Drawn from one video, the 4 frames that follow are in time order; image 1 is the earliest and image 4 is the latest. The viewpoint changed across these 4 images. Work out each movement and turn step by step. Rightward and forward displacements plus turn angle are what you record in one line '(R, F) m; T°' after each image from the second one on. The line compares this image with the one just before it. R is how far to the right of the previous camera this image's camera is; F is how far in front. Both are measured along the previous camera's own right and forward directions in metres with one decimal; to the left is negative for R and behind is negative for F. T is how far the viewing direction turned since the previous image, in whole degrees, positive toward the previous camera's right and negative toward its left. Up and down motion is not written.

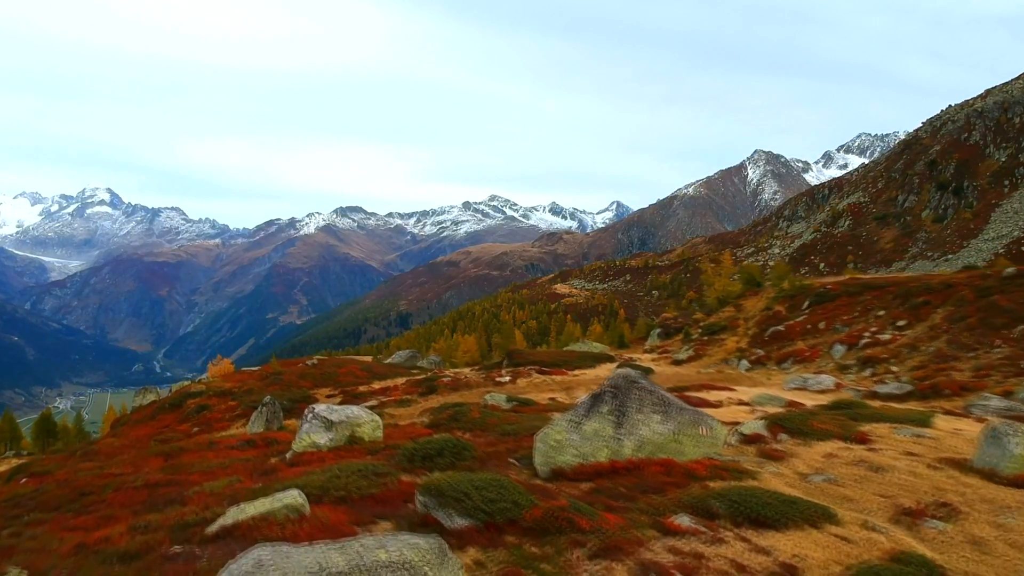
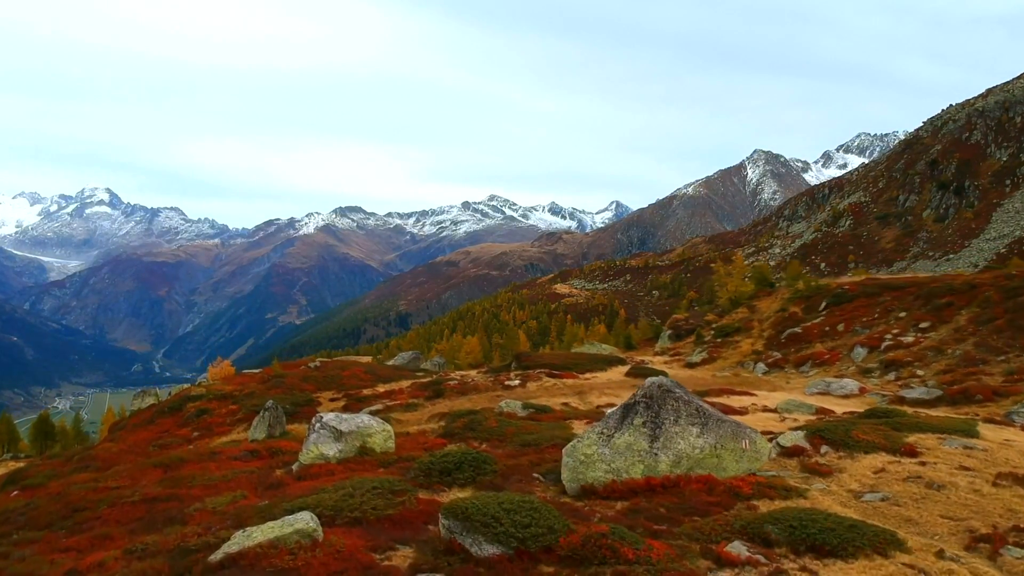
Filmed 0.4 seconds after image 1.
(-1.2, +1.8) m; 0°
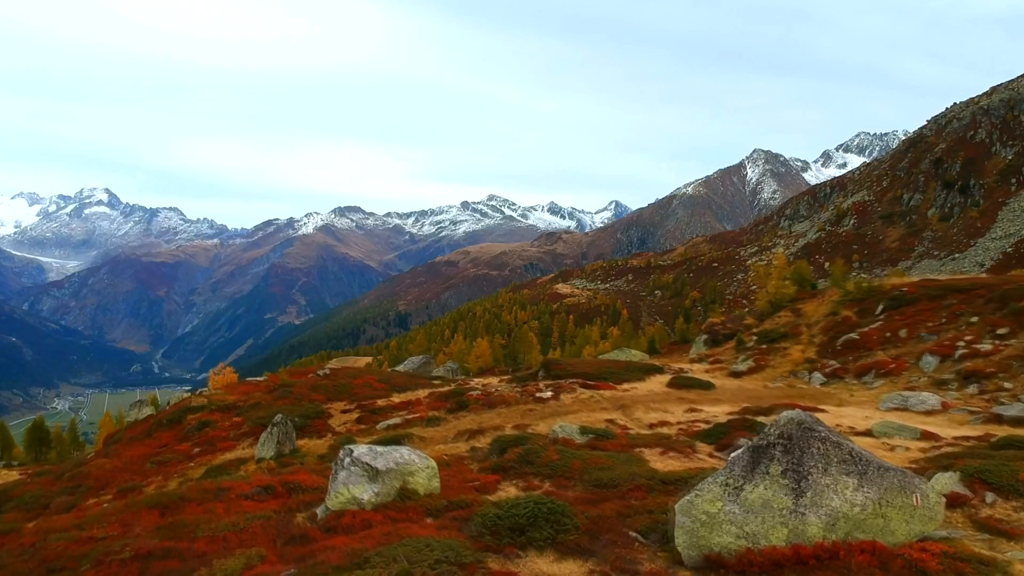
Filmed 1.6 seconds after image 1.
(-3.4, +5.3) m; 0°
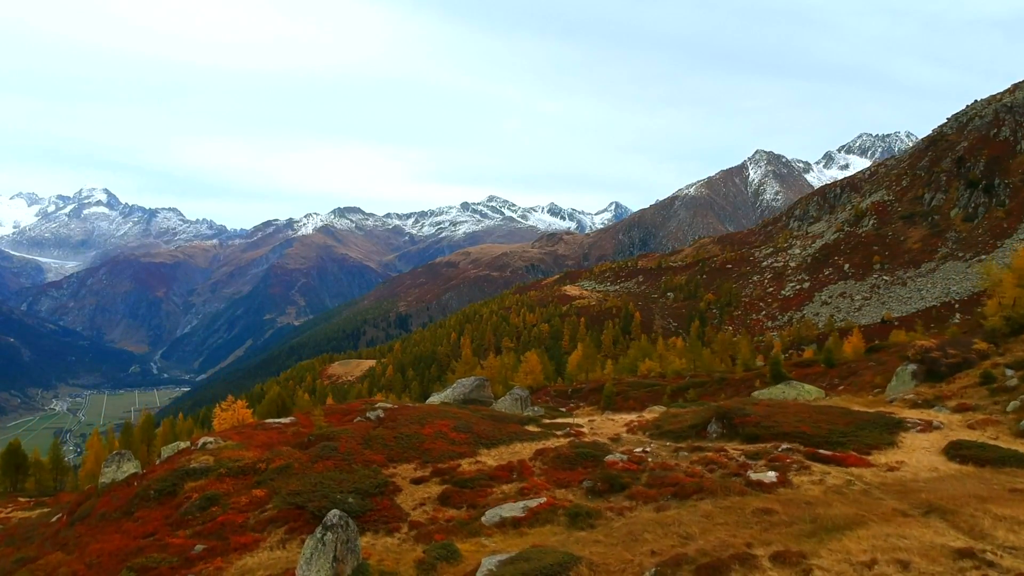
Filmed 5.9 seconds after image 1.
(-12.7, +20.7) m; 0°
